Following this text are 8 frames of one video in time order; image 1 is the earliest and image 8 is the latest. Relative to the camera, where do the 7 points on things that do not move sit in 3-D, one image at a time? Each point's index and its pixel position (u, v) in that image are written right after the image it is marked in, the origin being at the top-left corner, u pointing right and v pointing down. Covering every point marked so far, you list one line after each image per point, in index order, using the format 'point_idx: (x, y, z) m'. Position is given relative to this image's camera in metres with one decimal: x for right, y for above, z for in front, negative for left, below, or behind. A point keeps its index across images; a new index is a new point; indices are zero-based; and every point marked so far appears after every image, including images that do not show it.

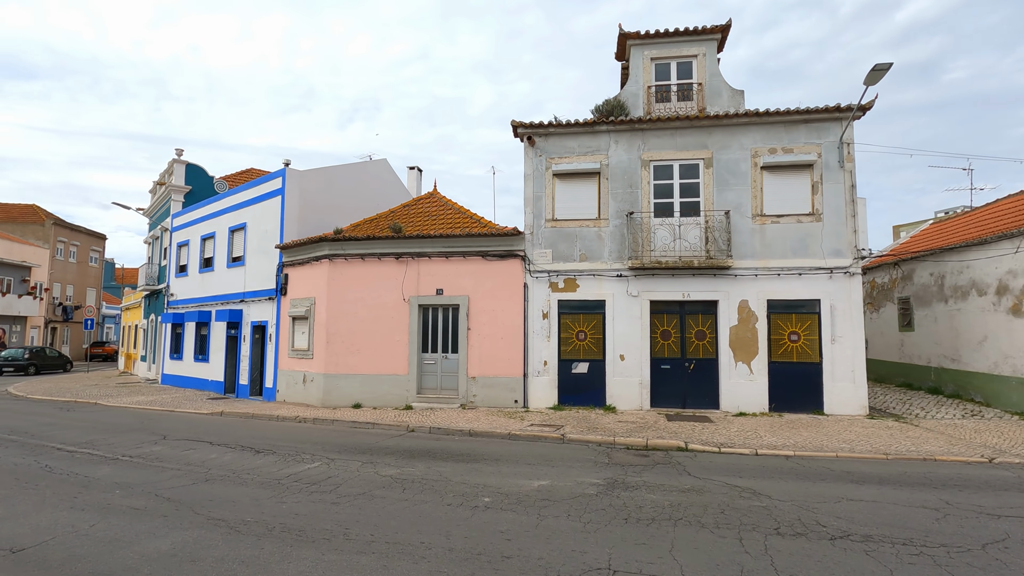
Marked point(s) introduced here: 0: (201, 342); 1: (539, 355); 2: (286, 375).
0: (-11.2, -2.0, +19.4) m
1: (+0.6, -1.6, +13.0) m
2: (-6.4, -2.5, +15.1) m
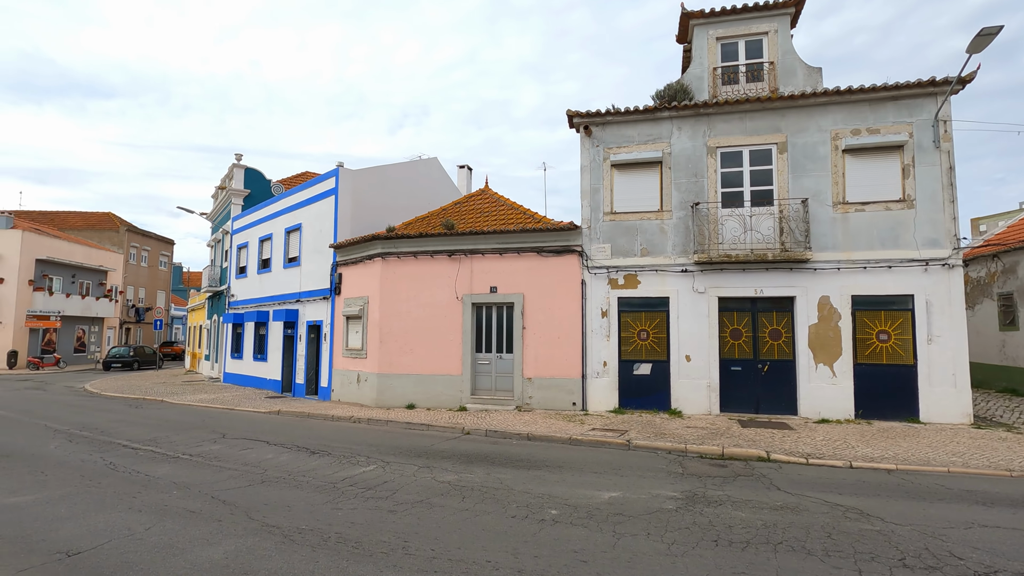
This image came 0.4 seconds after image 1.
0: (-9.3, -2.0, +19.7) m
1: (+2.0, -1.6, +12.3) m
2: (-4.8, -2.4, +15.1) m
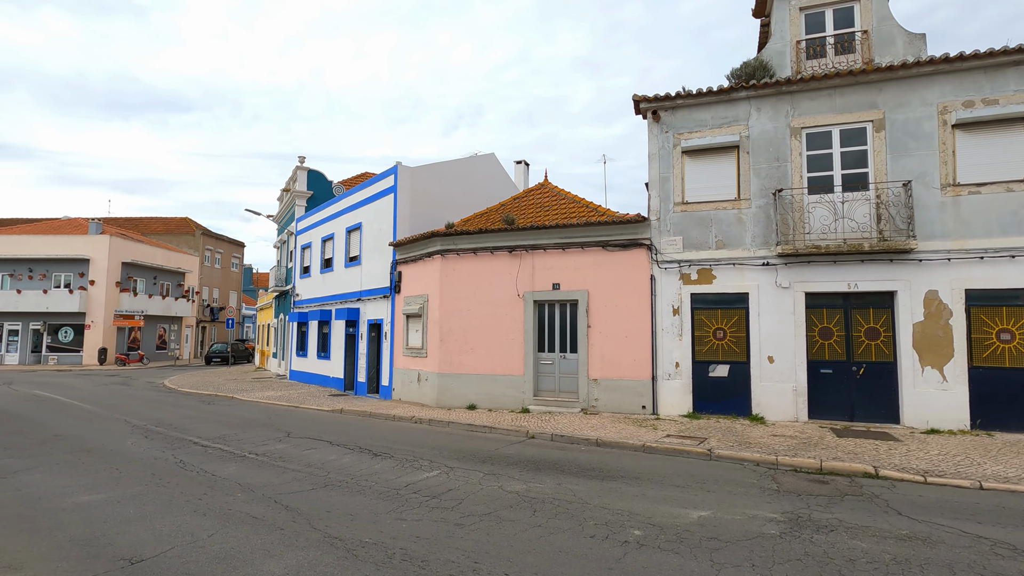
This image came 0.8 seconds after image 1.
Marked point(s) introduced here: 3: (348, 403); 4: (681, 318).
0: (-7.1, -2.0, +20.0) m
1: (+3.4, -1.5, +11.5) m
2: (-3.1, -2.4, +14.9) m
3: (-4.7, -3.3, +15.2) m
4: (+3.6, -0.6, +11.5) m
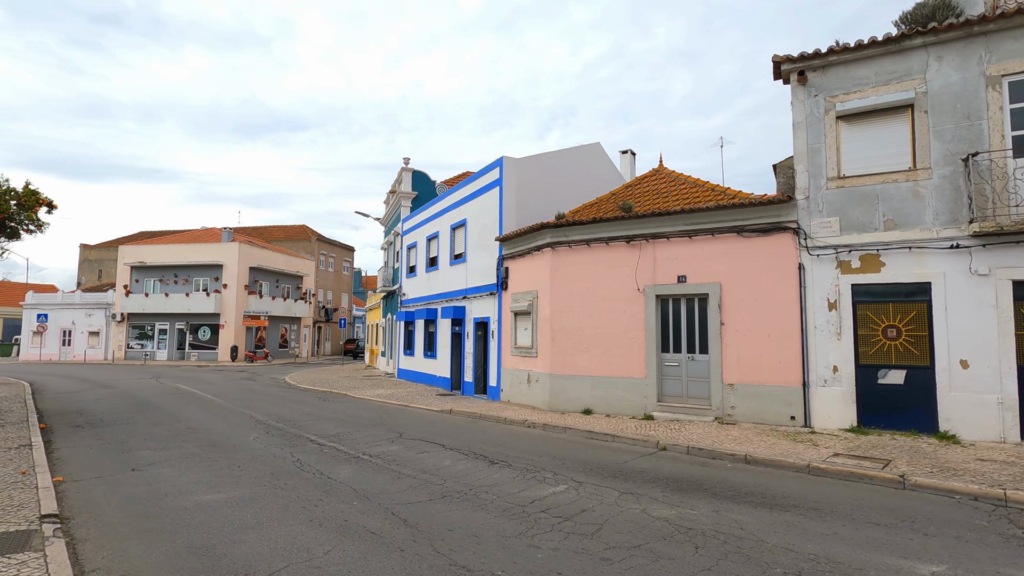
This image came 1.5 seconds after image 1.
0: (-3.1, -1.9, +20.0) m
1: (+5.7, -1.3, +9.7) m
2: (-0.1, -2.3, +14.3) m
3: (-1.6, -3.2, +14.8) m
4: (+5.9, -0.5, +9.7) m
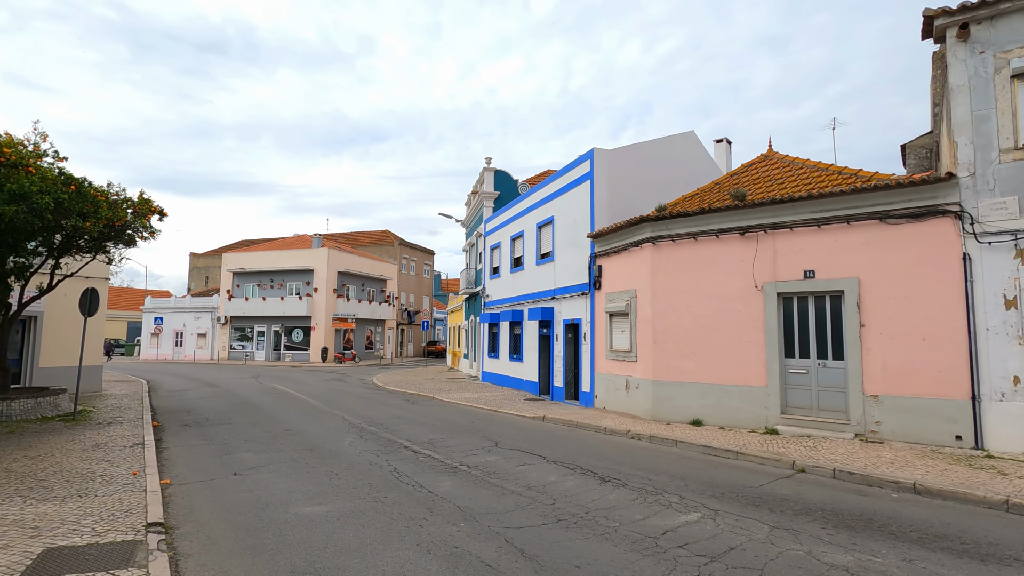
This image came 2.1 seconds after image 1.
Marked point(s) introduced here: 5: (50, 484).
0: (+0.1, -2.0, +19.4) m
1: (+7.4, -1.2, +8.1) m
2: (+2.3, -2.3, +13.3) m
3: (+0.9, -3.2, +14.1) m
4: (+7.6, -0.4, +8.0) m
5: (-5.6, -2.4, +6.5) m
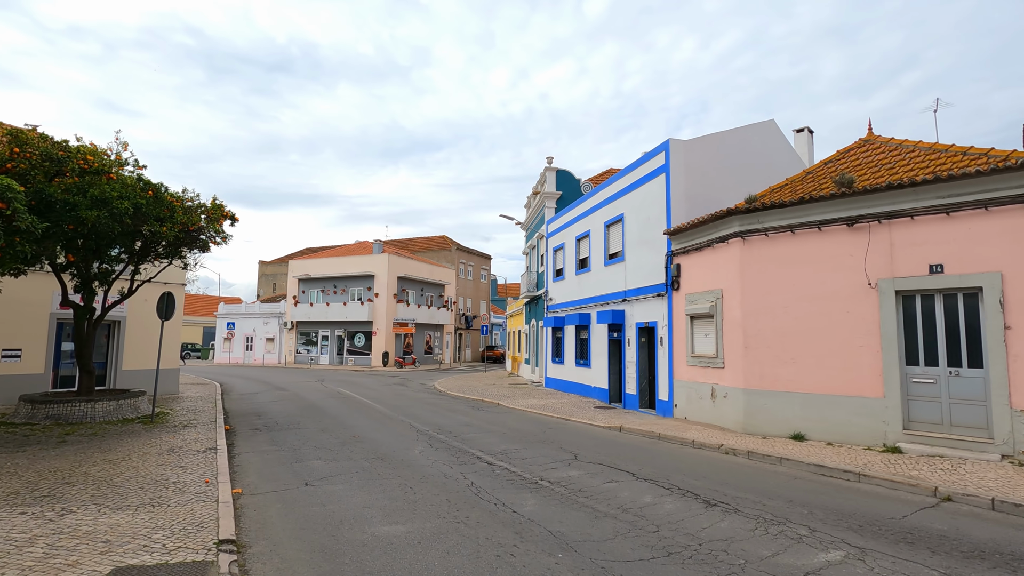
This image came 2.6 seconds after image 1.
0: (+2.4, -2.0, +18.6) m
1: (+8.5, -1.1, +6.6) m
2: (+4.0, -2.3, +12.3) m
3: (+2.7, -3.2, +13.2) m
4: (+8.7, -0.3, +6.5) m
5: (-4.6, -2.4, +6.3) m
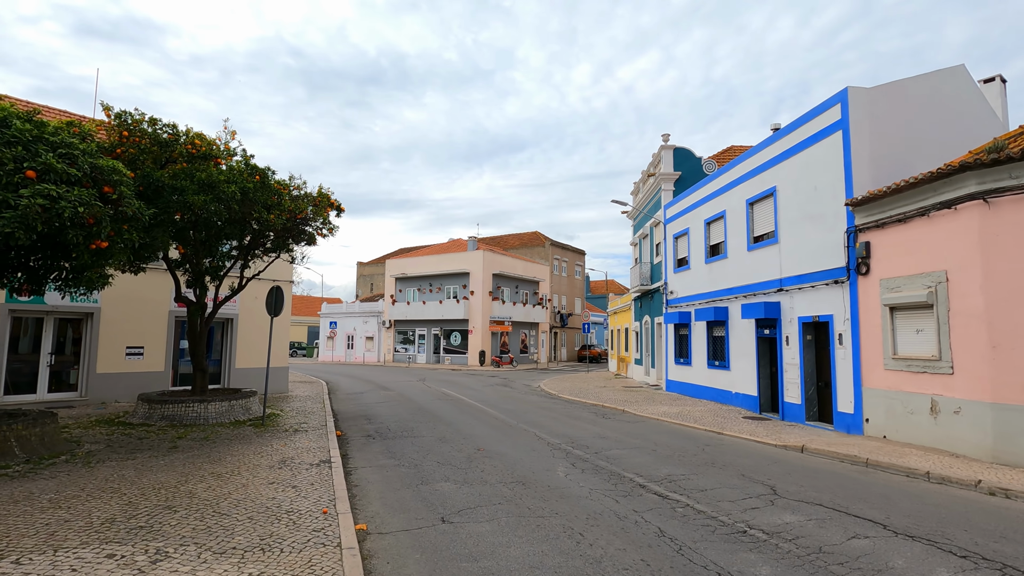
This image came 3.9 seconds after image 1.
0: (+6.2, -1.7, +16.1) m
1: (+10.3, -0.8, +3.3) m
2: (+6.7, -2.0, +9.7) m
3: (+5.6, -2.9, +10.7) m
4: (+10.5, +0.1, +3.2) m
5: (-2.7, -2.2, +5.1) m
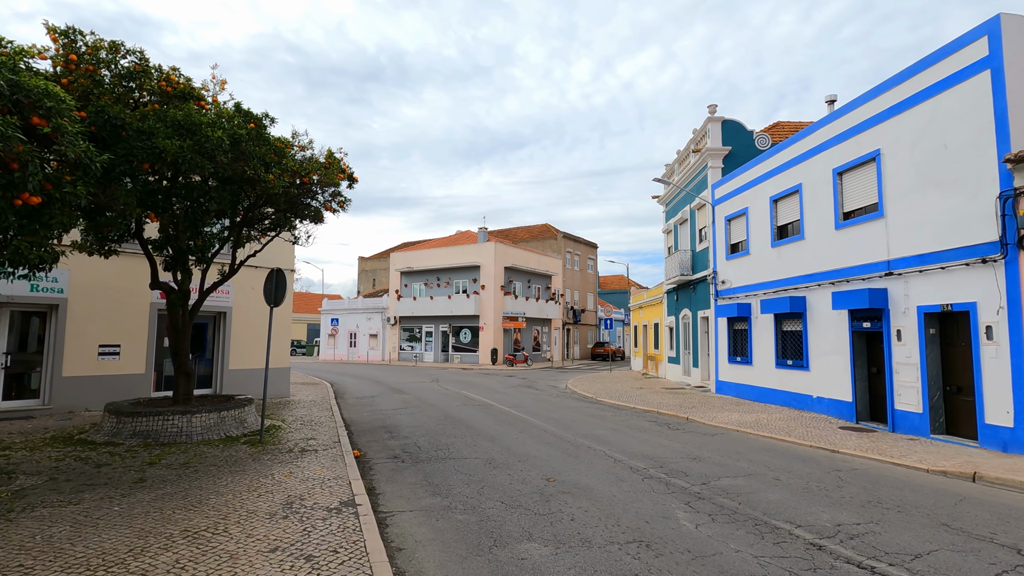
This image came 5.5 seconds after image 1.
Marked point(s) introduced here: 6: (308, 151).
0: (+7.2, -1.4, +13.9) m
1: (+11.3, -0.5, +1.0) m
2: (+7.8, -1.7, +7.4) m
3: (+6.6, -2.6, +8.5) m
4: (+11.5, +0.4, +0.9) m
5: (-1.6, -2.0, +2.8) m
6: (-3.7, +2.5, +9.8) m
